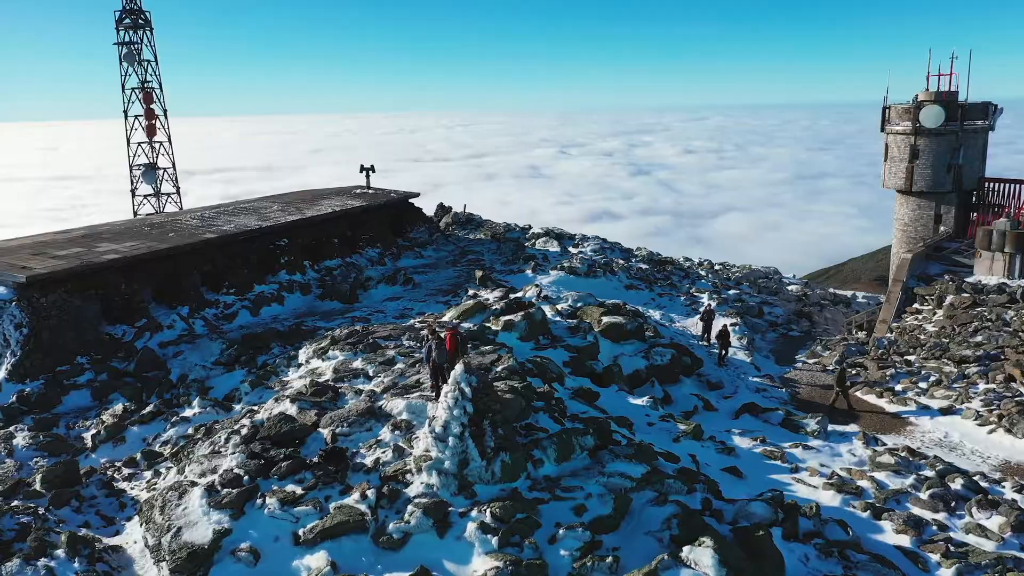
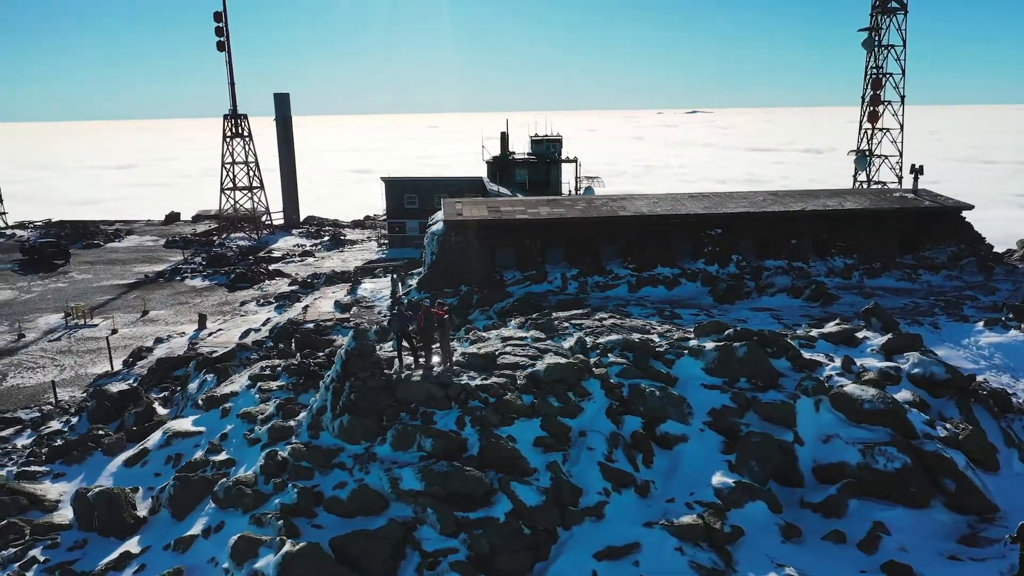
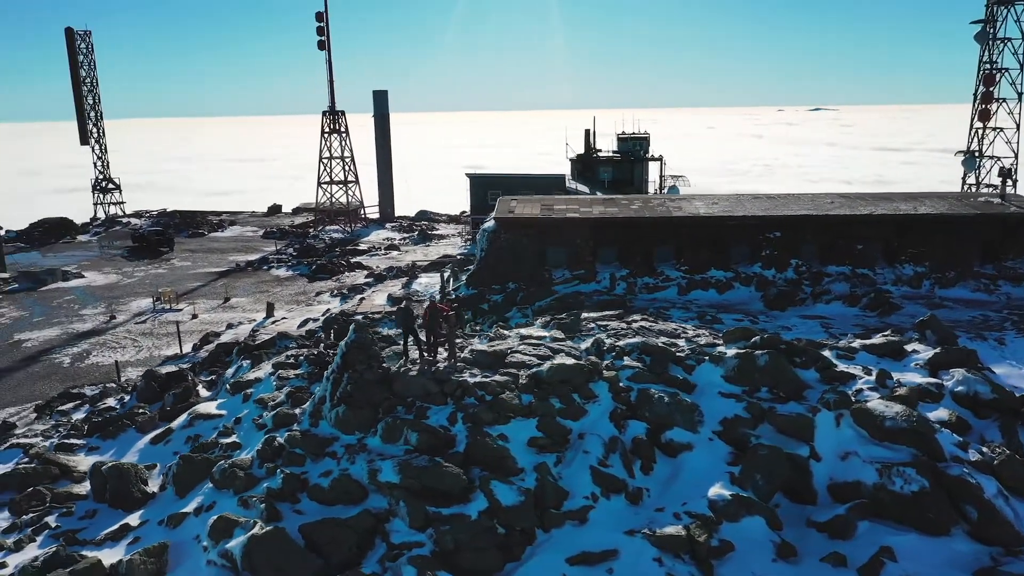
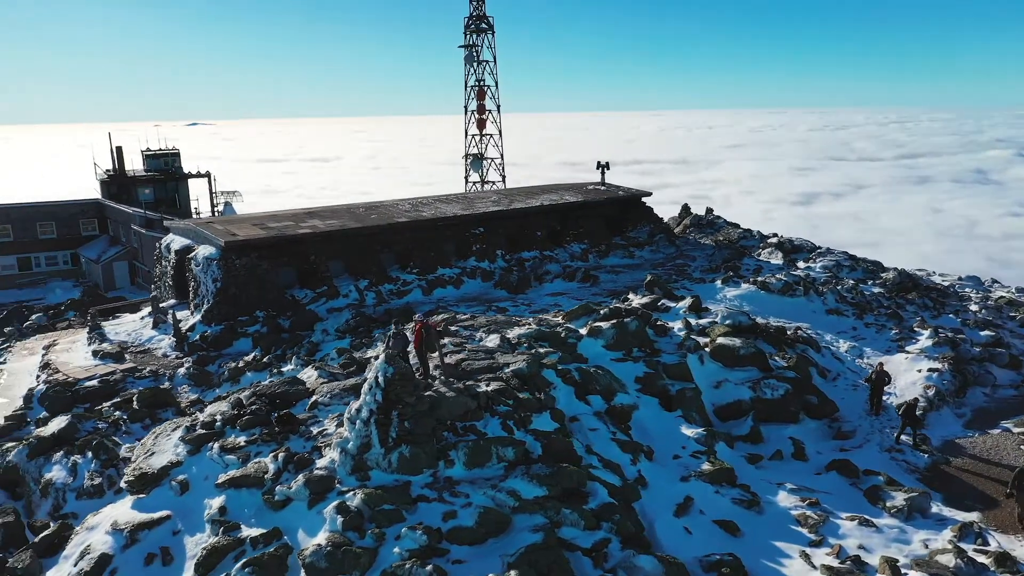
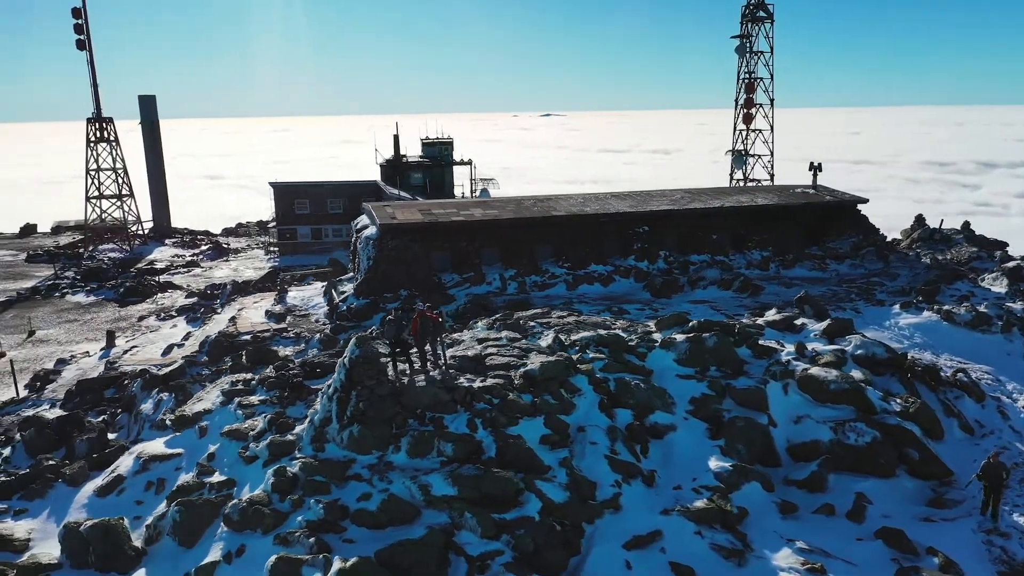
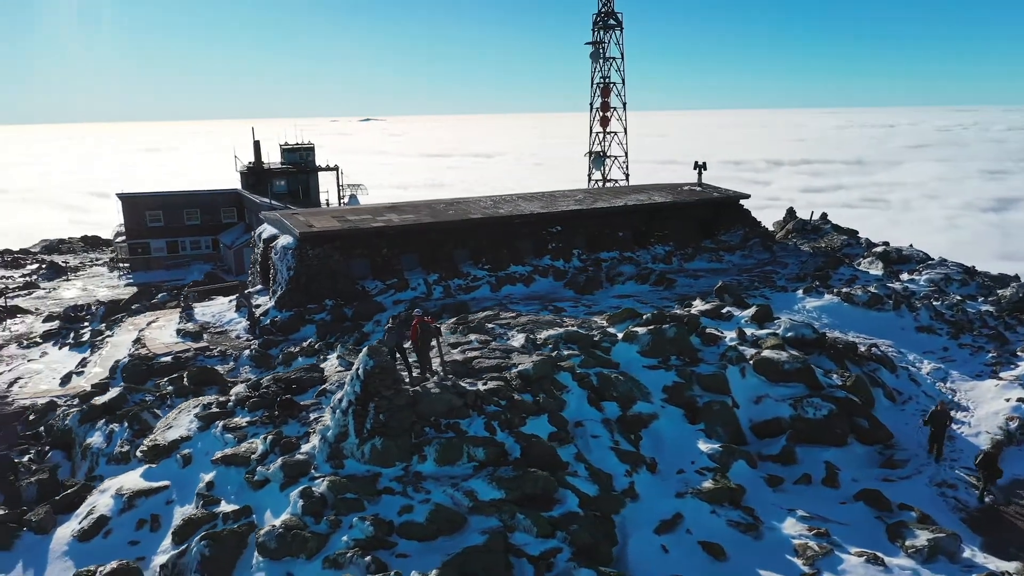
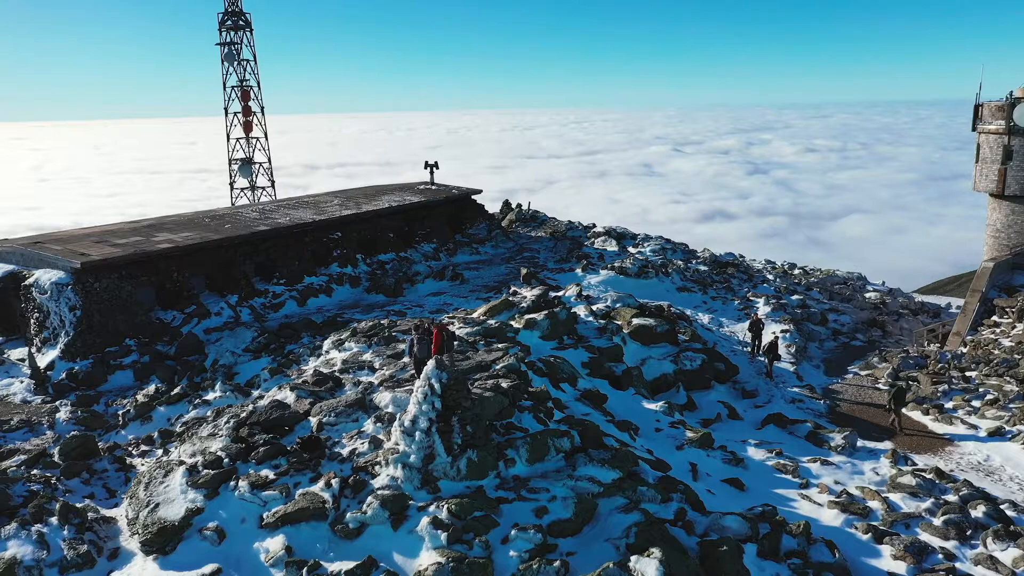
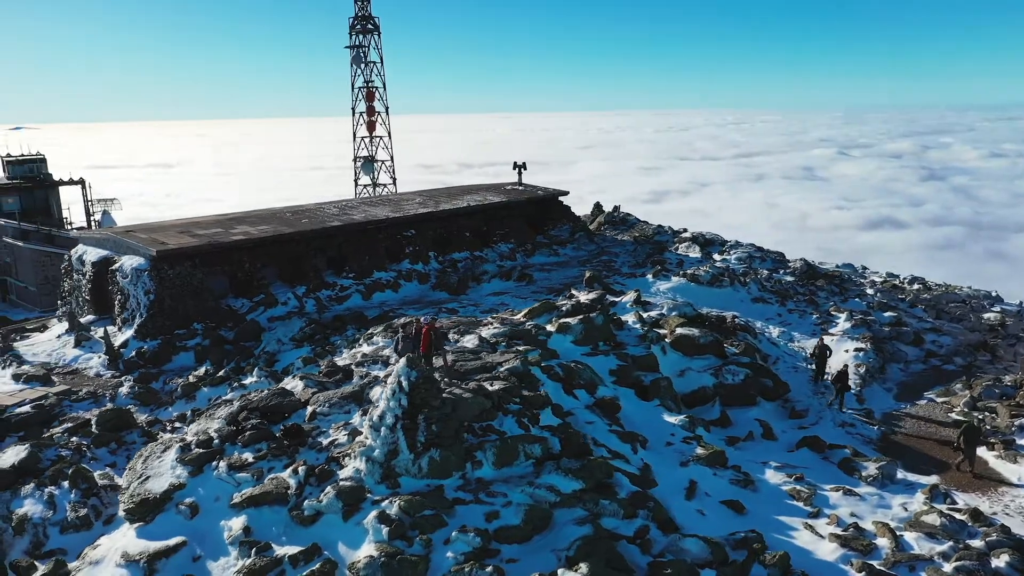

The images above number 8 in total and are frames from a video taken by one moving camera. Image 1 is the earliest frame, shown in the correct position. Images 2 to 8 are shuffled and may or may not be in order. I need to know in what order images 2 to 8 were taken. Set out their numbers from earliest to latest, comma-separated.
7, 8, 4, 6, 5, 2, 3
